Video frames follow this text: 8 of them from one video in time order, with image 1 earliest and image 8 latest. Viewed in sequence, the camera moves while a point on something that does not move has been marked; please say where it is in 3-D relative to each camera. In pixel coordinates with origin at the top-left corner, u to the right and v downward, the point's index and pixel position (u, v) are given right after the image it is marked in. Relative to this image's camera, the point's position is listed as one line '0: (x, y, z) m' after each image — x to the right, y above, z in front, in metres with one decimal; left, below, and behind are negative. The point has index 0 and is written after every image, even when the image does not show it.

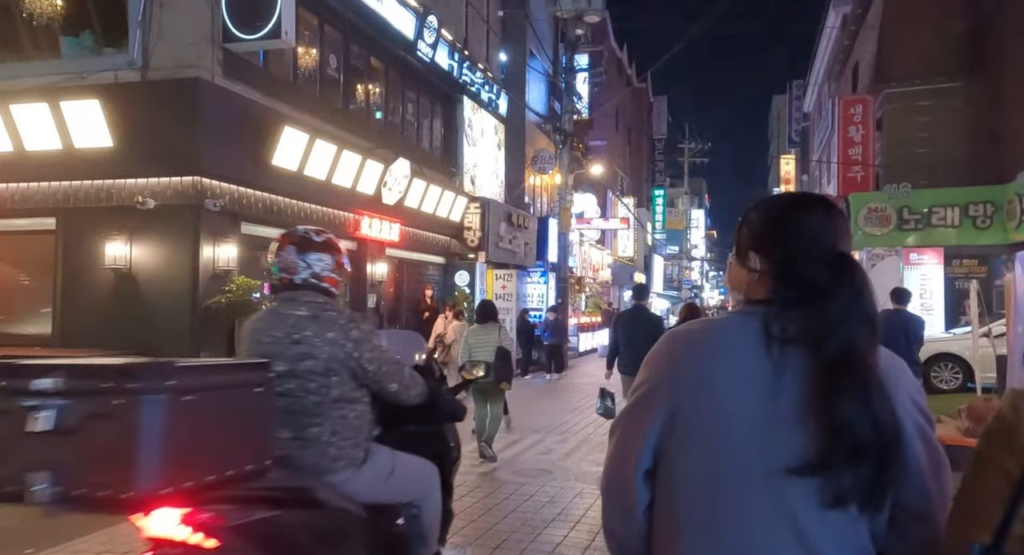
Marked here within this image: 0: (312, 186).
0: (-3.1, +1.4, +12.6) m
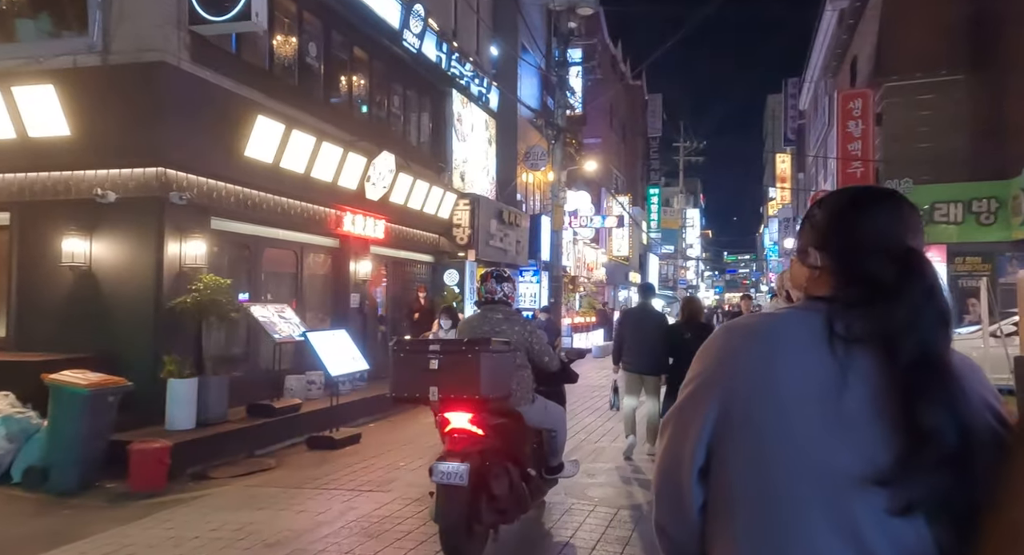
0: (-3.2, +1.4, +12.0) m
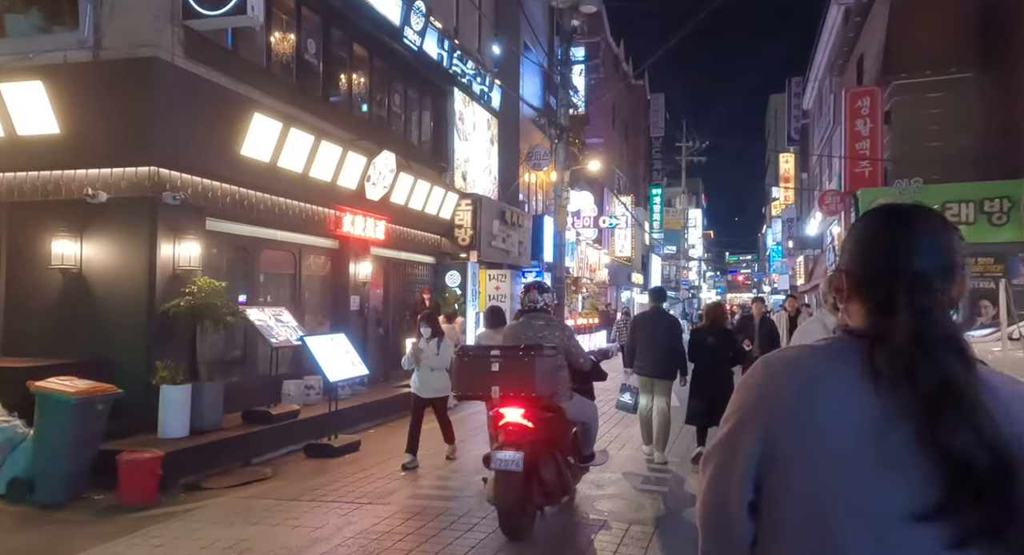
0: (-3.2, +1.4, +11.7) m
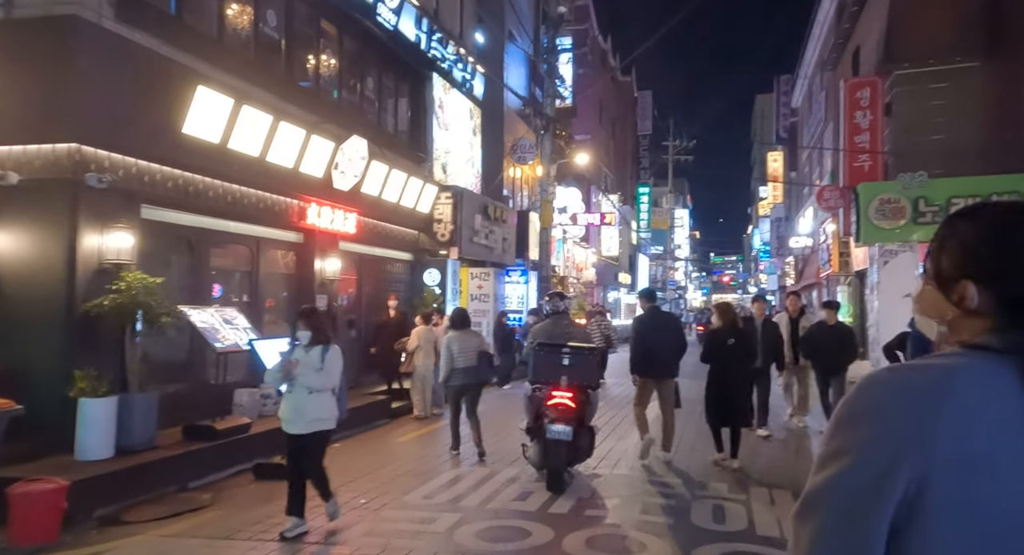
0: (-3.4, +1.4, +10.4) m
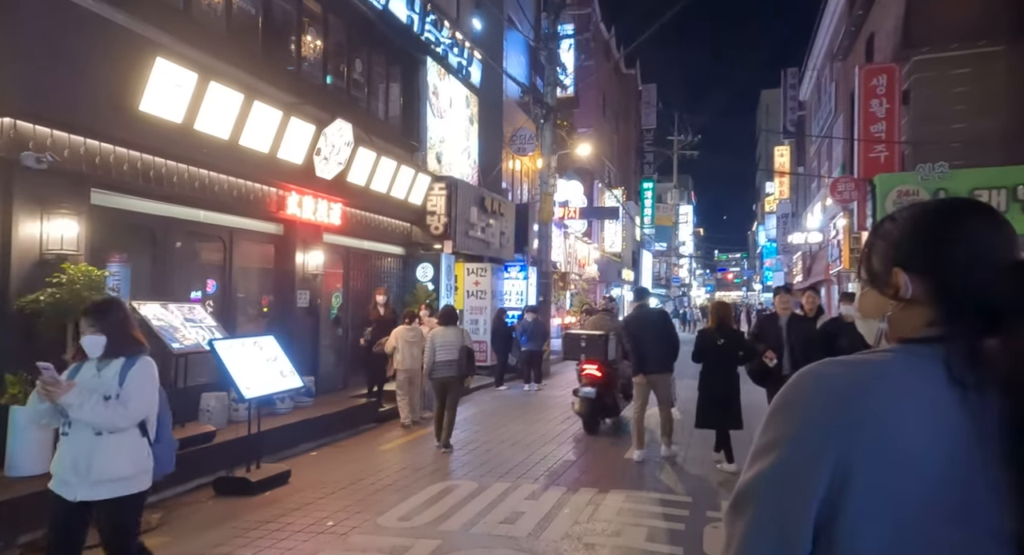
0: (-3.5, +1.5, +9.5) m
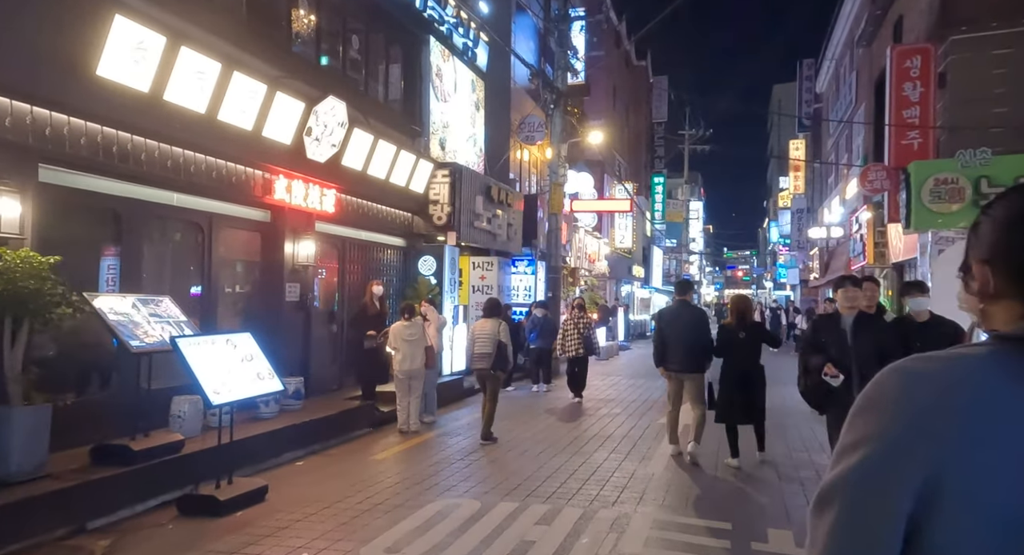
0: (-3.4, +1.6, +8.5) m
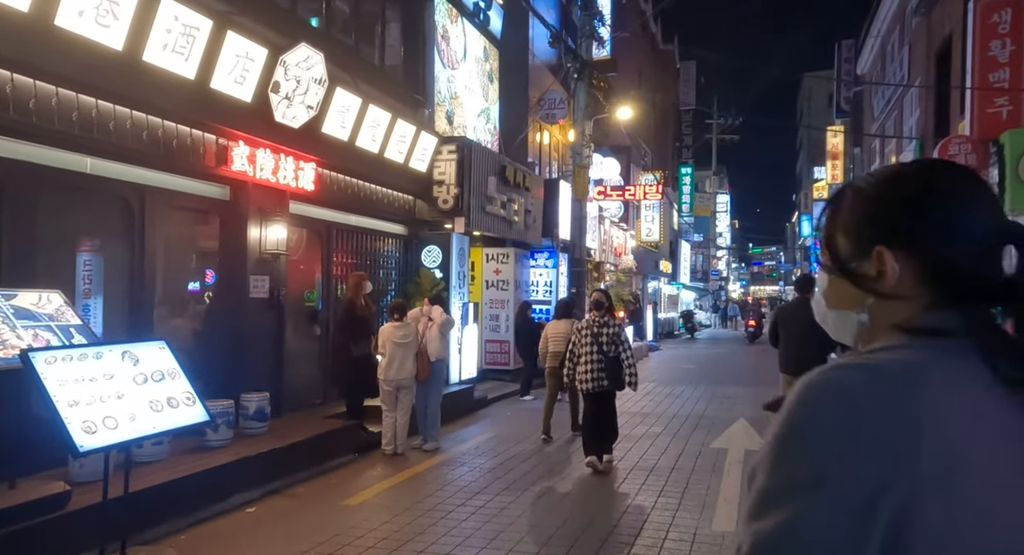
0: (-3.3, +1.7, +6.4) m
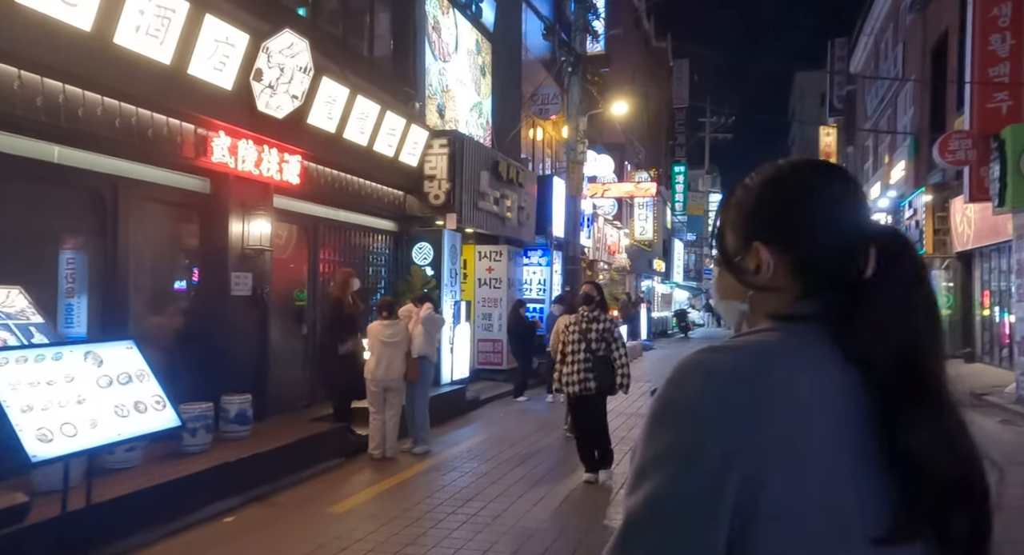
0: (-3.3, +1.7, +6.0) m
